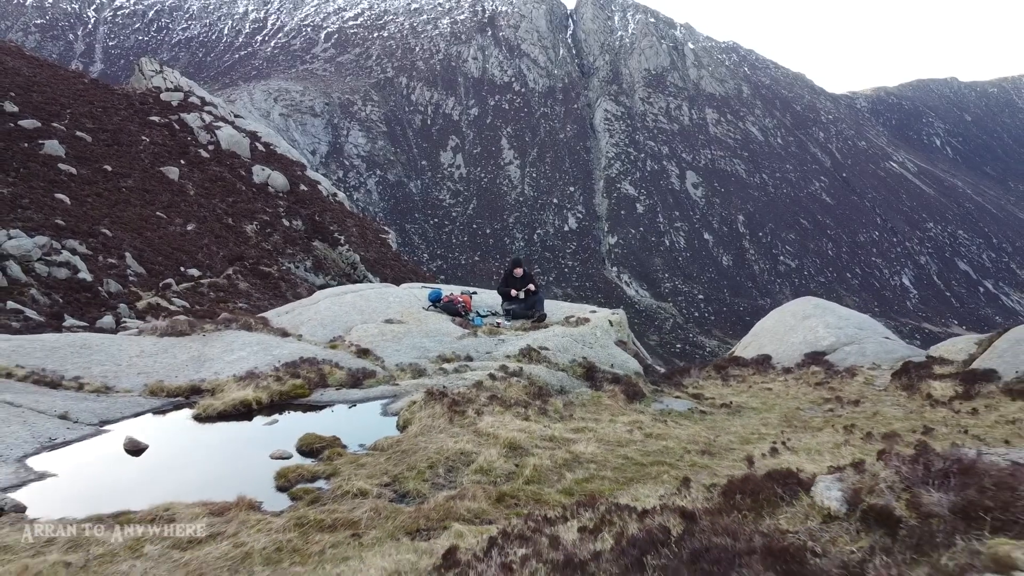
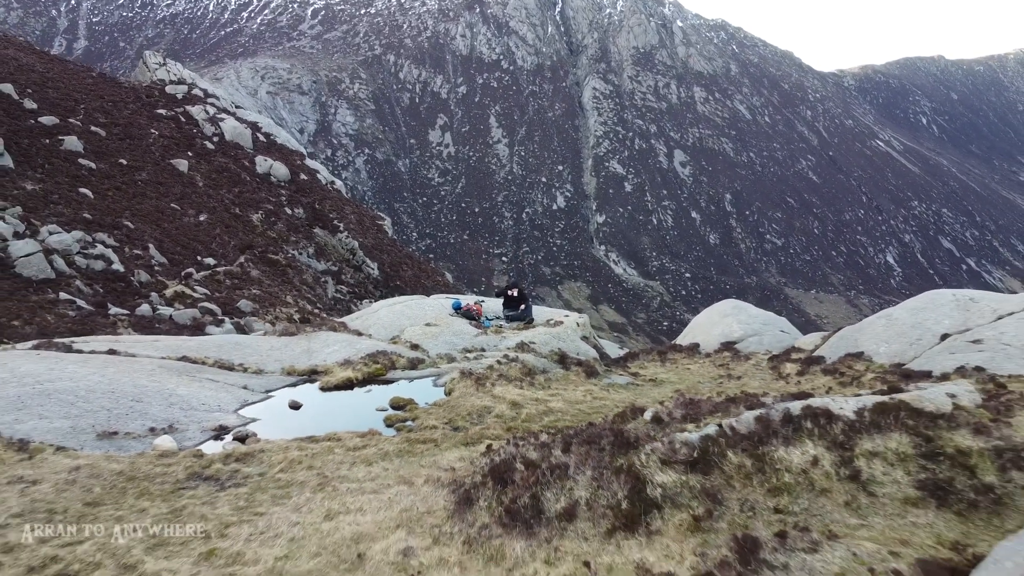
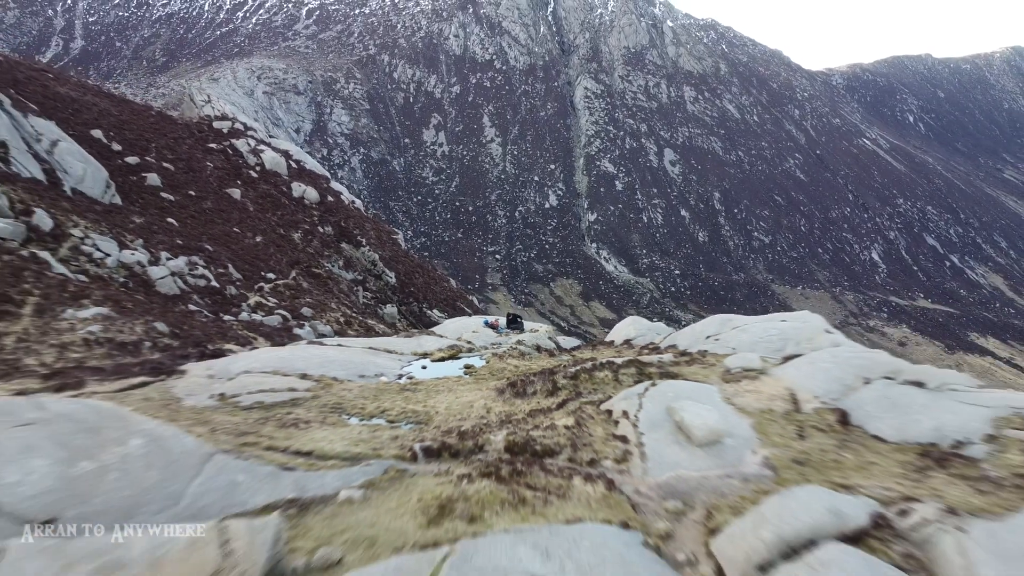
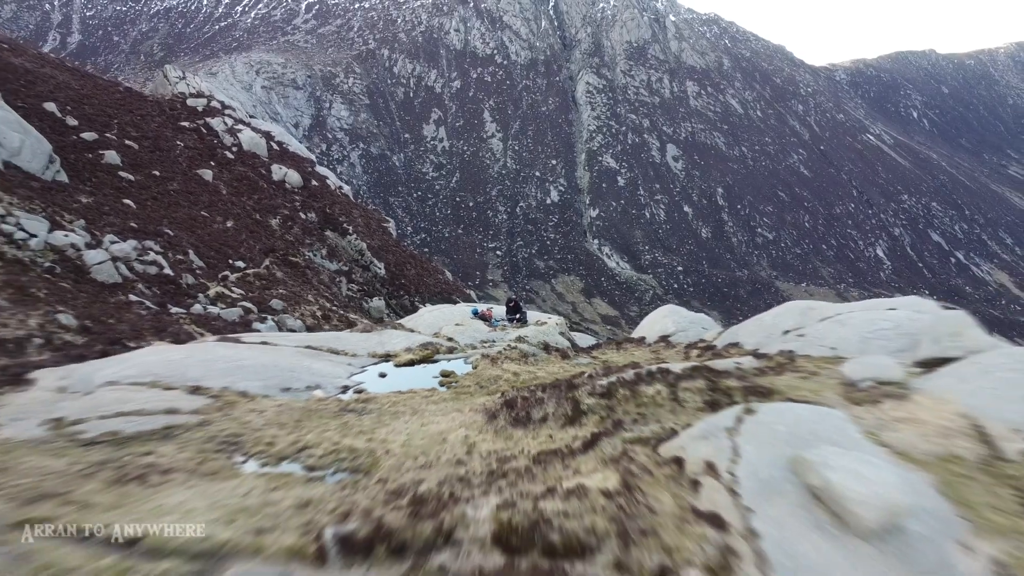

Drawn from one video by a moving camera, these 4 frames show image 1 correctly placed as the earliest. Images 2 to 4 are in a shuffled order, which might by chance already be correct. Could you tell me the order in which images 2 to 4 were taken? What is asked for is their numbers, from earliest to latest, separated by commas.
2, 4, 3
